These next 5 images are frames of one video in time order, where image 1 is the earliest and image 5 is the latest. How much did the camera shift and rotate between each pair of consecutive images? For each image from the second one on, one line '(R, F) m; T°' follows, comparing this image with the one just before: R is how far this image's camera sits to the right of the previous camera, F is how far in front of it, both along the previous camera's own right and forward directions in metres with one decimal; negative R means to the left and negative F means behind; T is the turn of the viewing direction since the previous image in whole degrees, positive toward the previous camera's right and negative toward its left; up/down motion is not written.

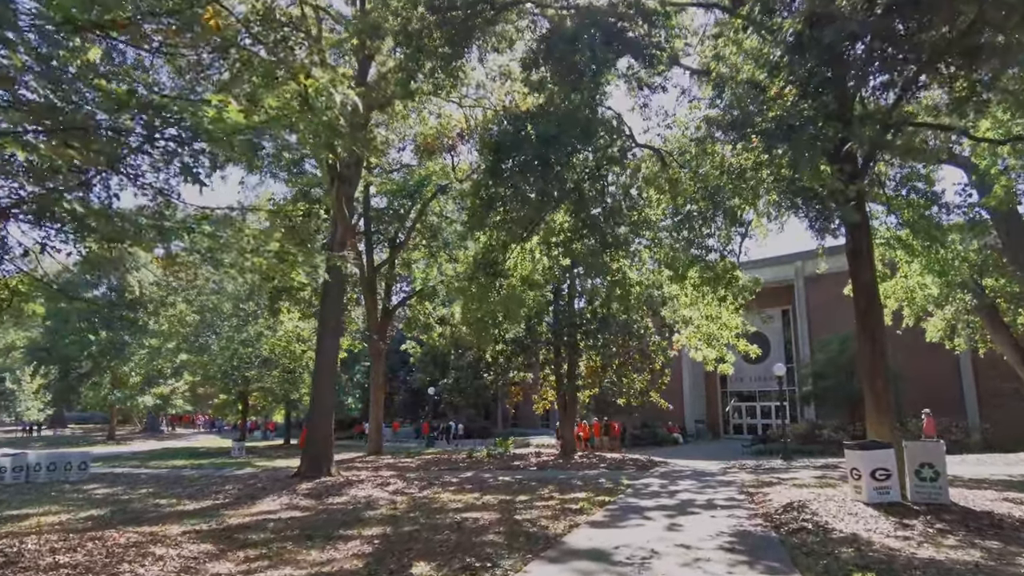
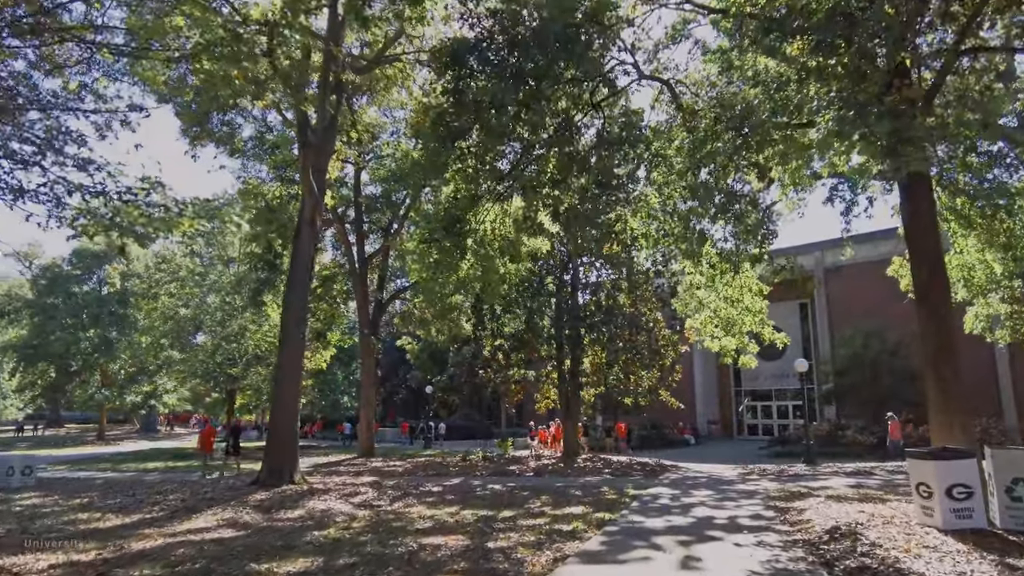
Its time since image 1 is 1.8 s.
(+0.4, +1.9) m; -1°
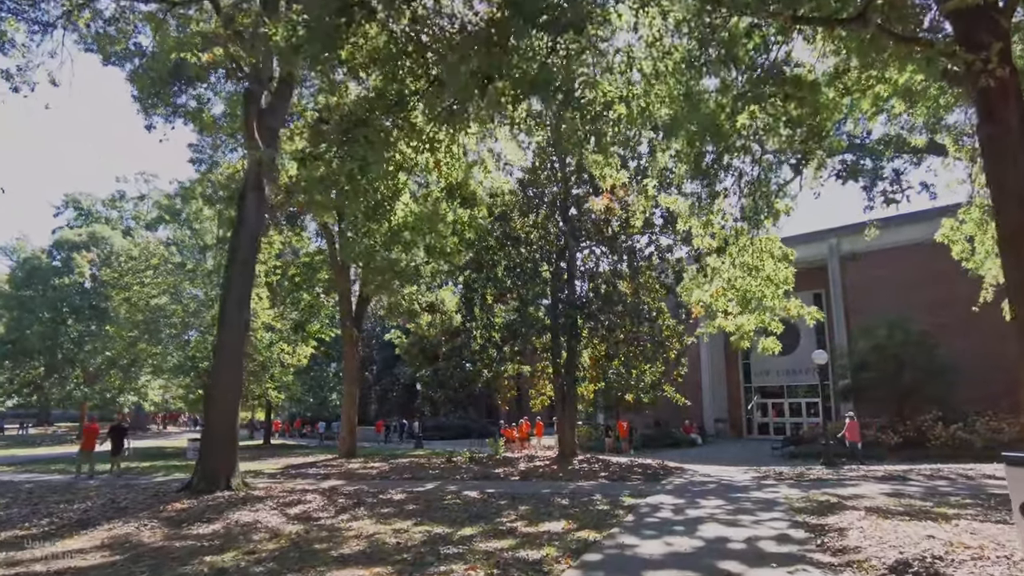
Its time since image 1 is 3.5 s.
(+0.5, +2.0) m; -1°
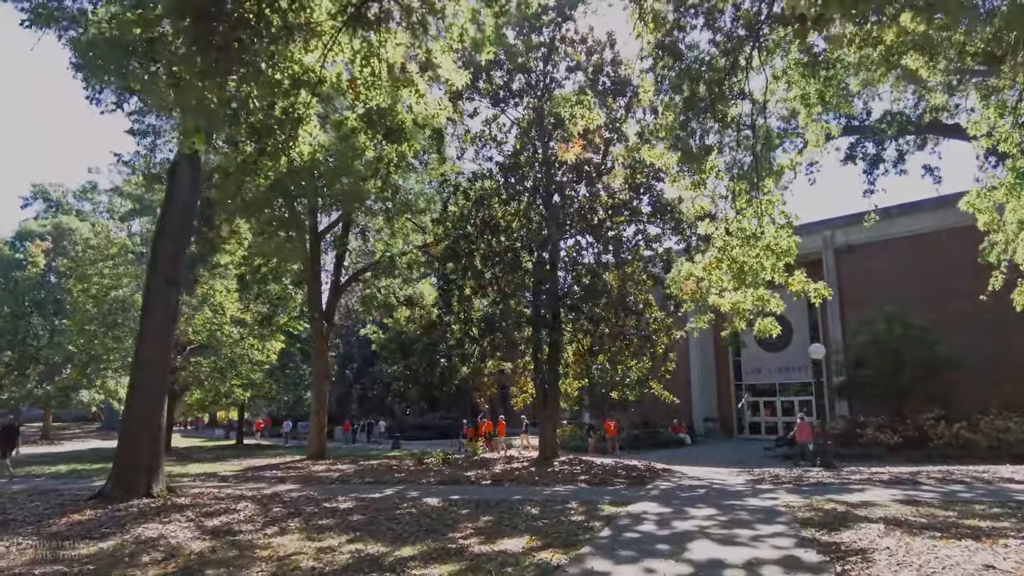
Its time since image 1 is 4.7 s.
(+0.4, +1.4) m; +1°
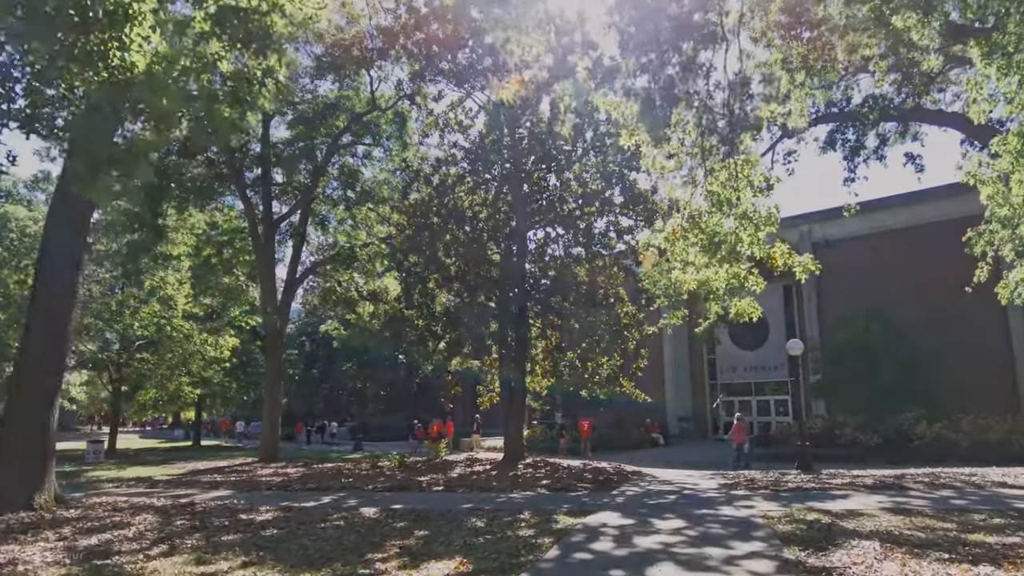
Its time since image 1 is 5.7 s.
(+0.5, +1.2) m; +2°
